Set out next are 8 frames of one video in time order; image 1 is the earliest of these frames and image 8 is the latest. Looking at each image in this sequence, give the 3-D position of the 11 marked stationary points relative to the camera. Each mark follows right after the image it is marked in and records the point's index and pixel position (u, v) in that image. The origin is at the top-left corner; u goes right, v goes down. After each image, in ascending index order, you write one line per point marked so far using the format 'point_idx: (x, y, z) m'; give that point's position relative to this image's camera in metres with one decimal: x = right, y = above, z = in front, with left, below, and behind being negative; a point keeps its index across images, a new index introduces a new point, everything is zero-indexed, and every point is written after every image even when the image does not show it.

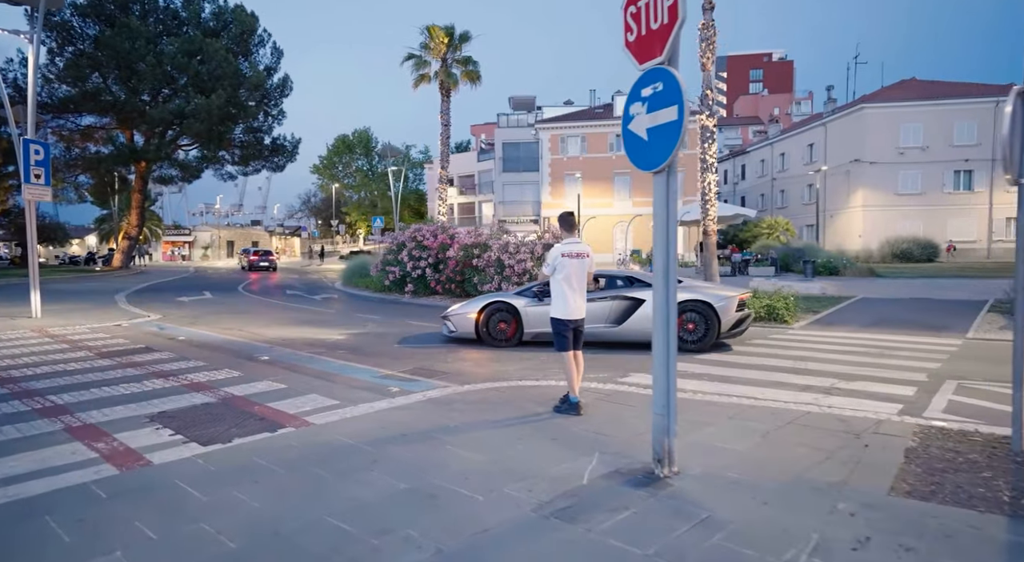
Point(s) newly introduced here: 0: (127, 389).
0: (-4.6, -1.3, +7.9) m
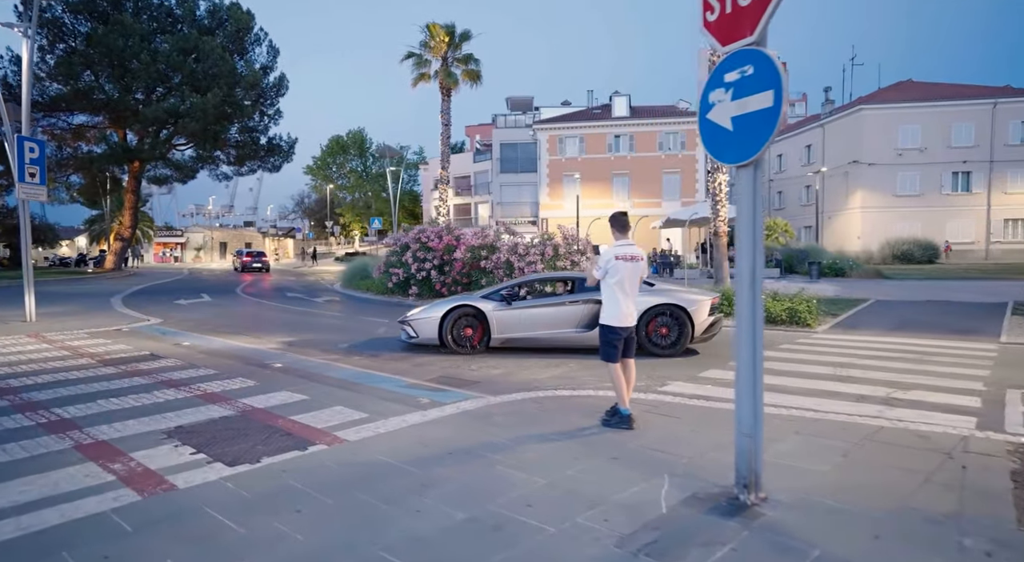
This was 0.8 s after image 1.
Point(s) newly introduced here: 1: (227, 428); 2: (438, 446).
0: (-4.2, -1.3, +7.5) m
1: (-2.6, -1.4, +6.1) m
2: (-0.6, -1.3, +5.4) m
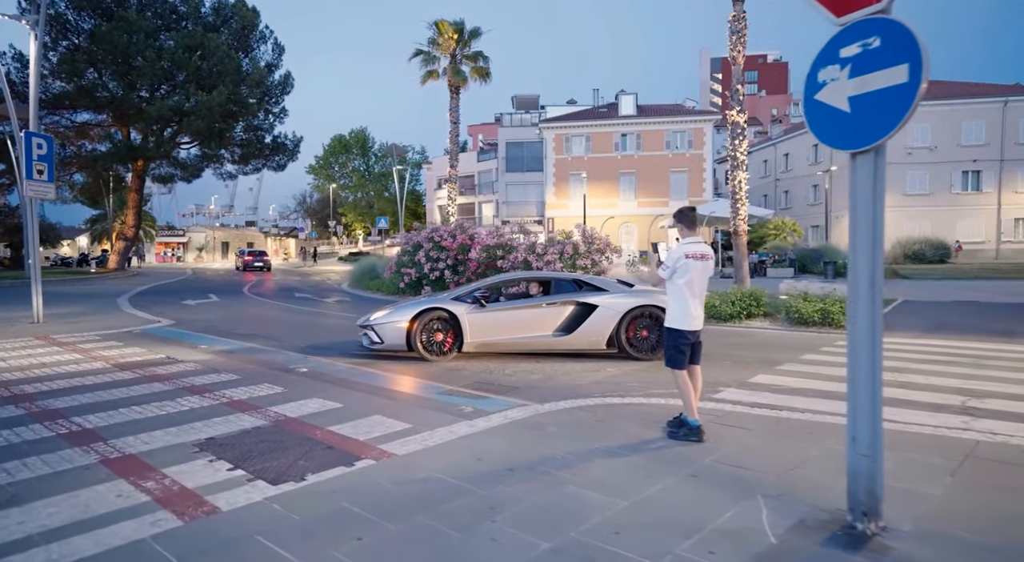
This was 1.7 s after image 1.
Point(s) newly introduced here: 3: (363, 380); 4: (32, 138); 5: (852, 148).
0: (-3.7, -1.3, +7.1) m
1: (-2.2, -1.4, +5.7) m
2: (-0.1, -1.4, +5.0) m
3: (-1.9, -1.2, +8.3) m
4: (-11.0, +3.3, +15.3) m
5: (+1.7, +0.7, +3.4) m
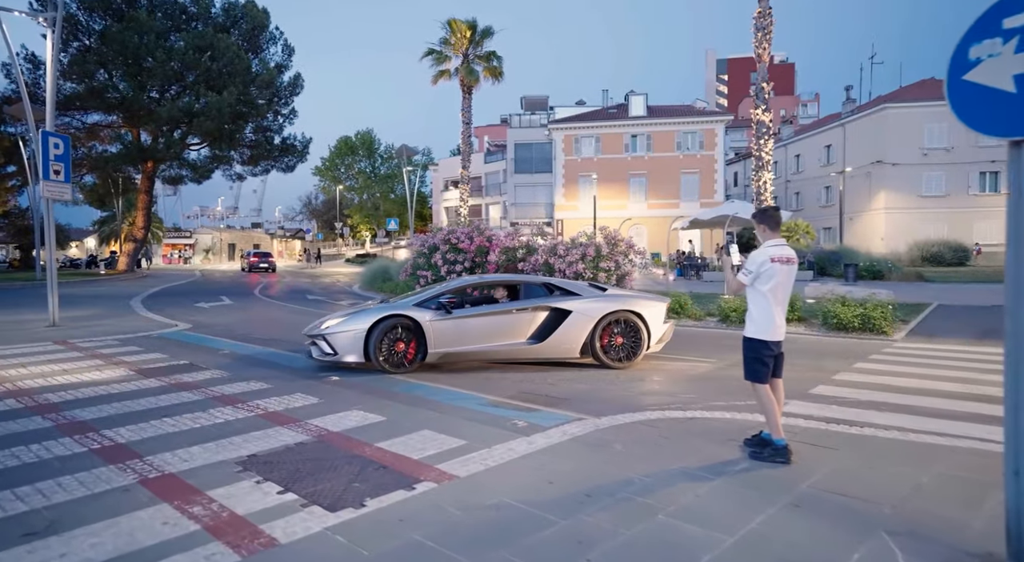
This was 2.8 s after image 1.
0: (-3.2, -1.4, +6.7) m
1: (-1.6, -1.4, +5.3) m
2: (+0.4, -1.4, +4.5) m
3: (-1.3, -1.3, +7.9) m
4: (-10.4, +3.2, +15.0) m
5: (+2.2, +0.6, +3.0) m
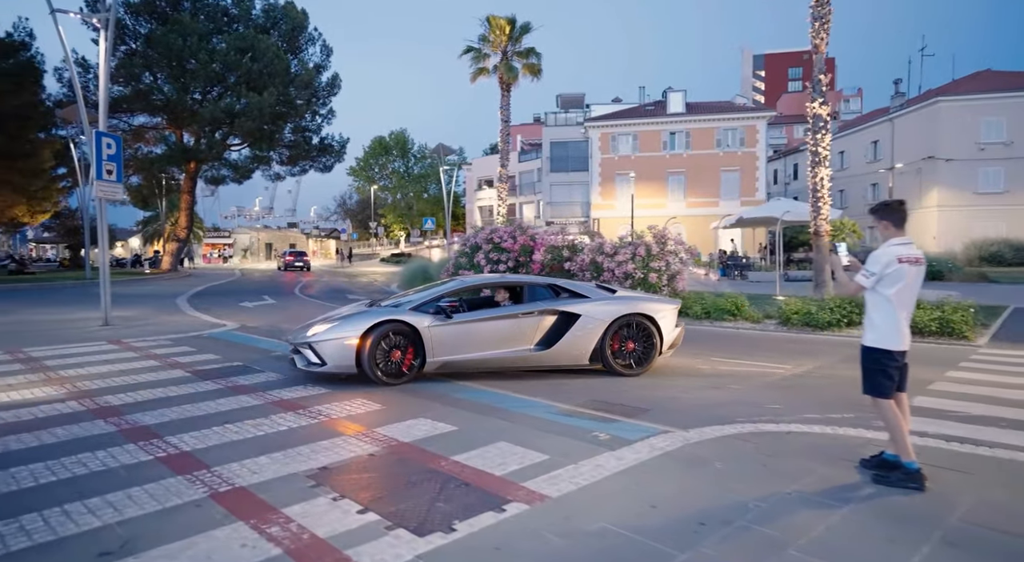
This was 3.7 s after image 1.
0: (-2.5, -1.4, +6.4) m
1: (-1.0, -1.4, +5.0) m
2: (+1.0, -1.4, +4.1) m
3: (-0.5, -1.3, +7.5) m
4: (-9.2, +3.2, +15.0) m
5: (+2.8, +0.6, +2.5) m
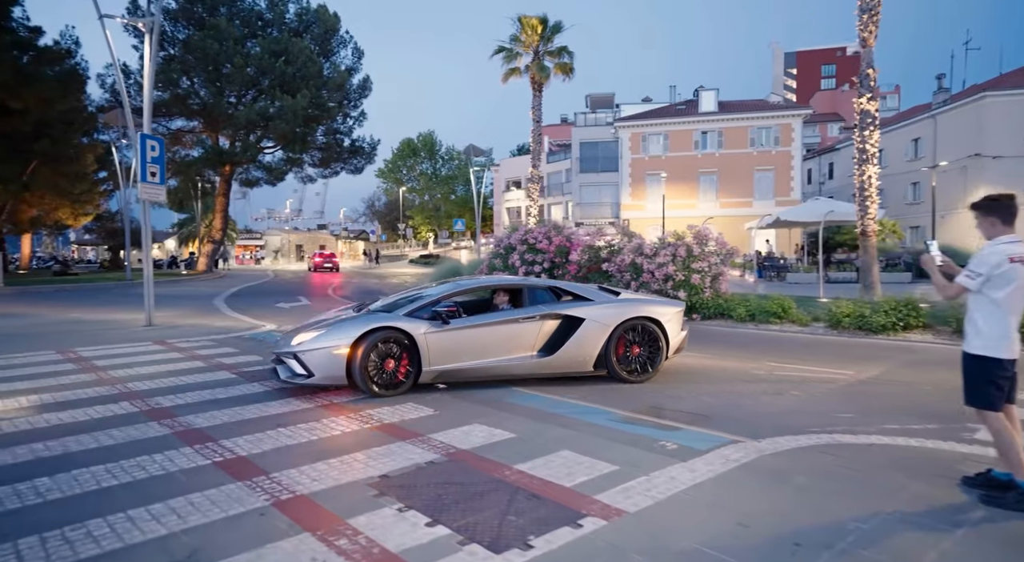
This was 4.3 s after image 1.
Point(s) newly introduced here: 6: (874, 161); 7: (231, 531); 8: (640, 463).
0: (-1.9, -1.4, +6.3) m
1: (-0.5, -1.5, +4.8) m
2: (+1.5, -1.4, +3.8) m
3: (0.0, -1.3, +7.3) m
4: (-8.3, +3.2, +15.1) m
5: (+3.2, +0.6, +2.1) m
6: (+10.1, +3.3, +18.7) m
7: (-1.7, -1.5, +4.0) m
8: (+1.0, -1.4, +5.0) m
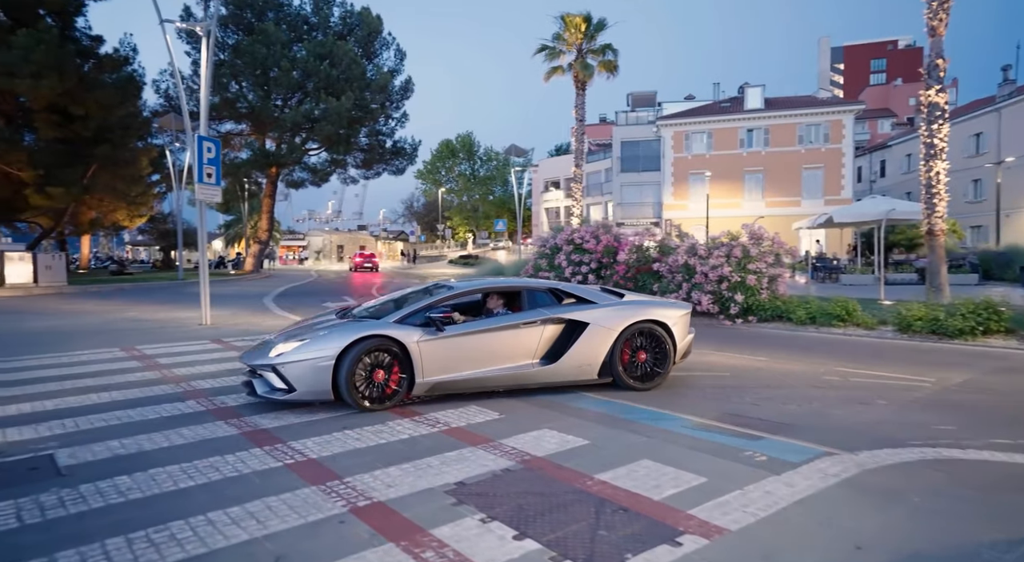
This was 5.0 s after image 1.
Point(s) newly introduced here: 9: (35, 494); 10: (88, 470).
0: (-1.2, -1.4, +6.1) m
1: (+0.1, -1.5, +4.6) m
2: (+2.0, -1.4, +3.5) m
3: (+0.8, -1.3, +7.1) m
4: (-7.1, +3.2, +15.4) m
5: (+3.6, +0.6, +1.7) m
6: (+11.5, +3.3, +17.8) m
7: (-1.2, -1.5, +3.9) m
8: (+1.5, -1.4, +4.7) m
9: (-3.2, -1.4, +4.5) m
10: (-3.2, -1.4, +5.0) m
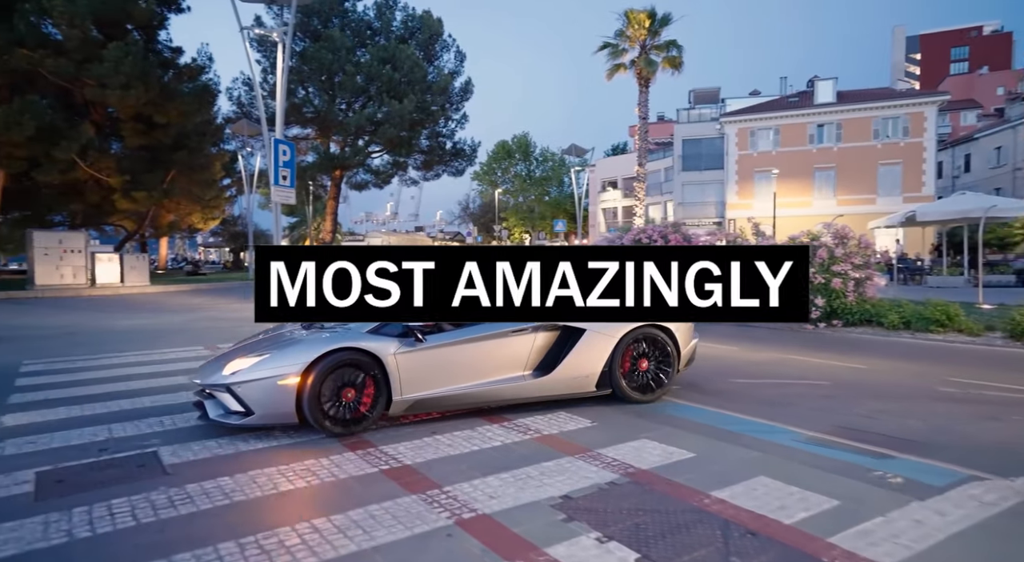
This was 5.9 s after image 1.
0: (-0.4, -1.4, +5.9) m
1: (+0.8, -1.5, +4.3) m
2: (+2.6, -1.5, +3.1) m
3: (+1.7, -1.4, +6.7) m
4: (-5.5, +3.2, +15.6) m
5: (+4.1, +0.6, +1.1) m
6: (+13.3, +3.2, +16.5) m
7: (-0.5, -1.5, +3.7) m
8: (+2.3, -1.4, +4.3) m
9: (-2.5, -1.4, +4.5) m
10: (-2.4, -1.4, +5.0) m
